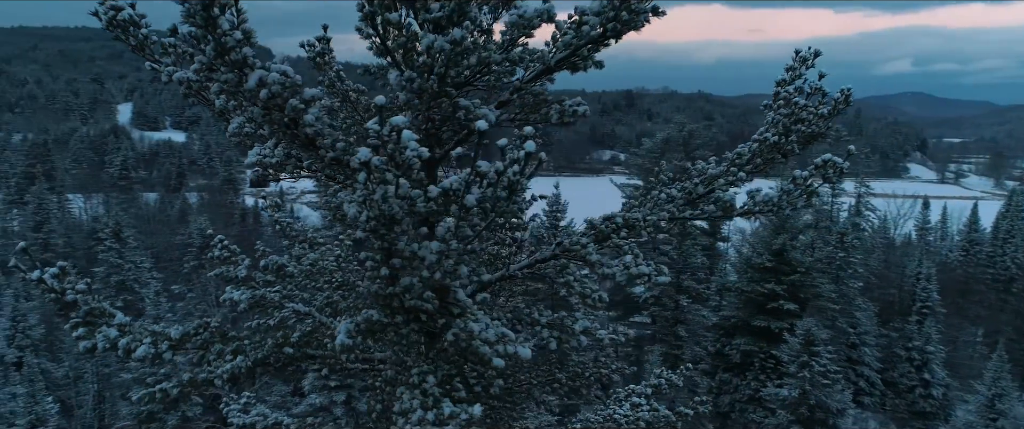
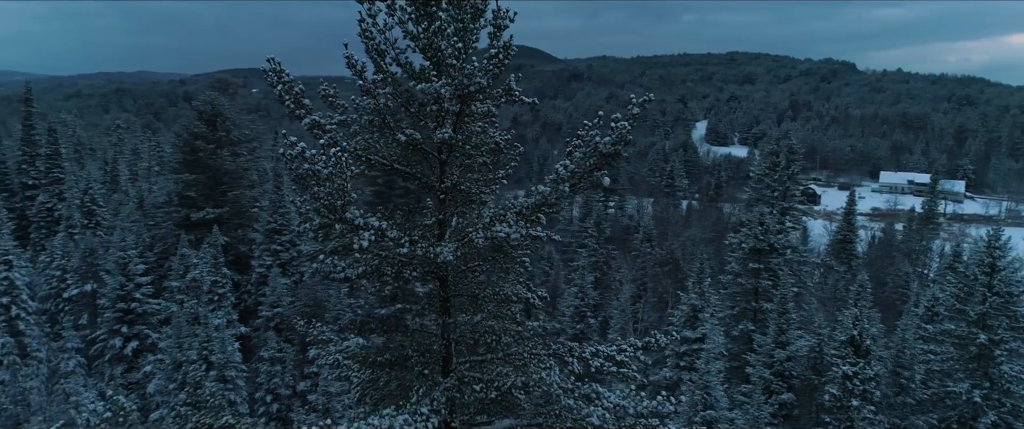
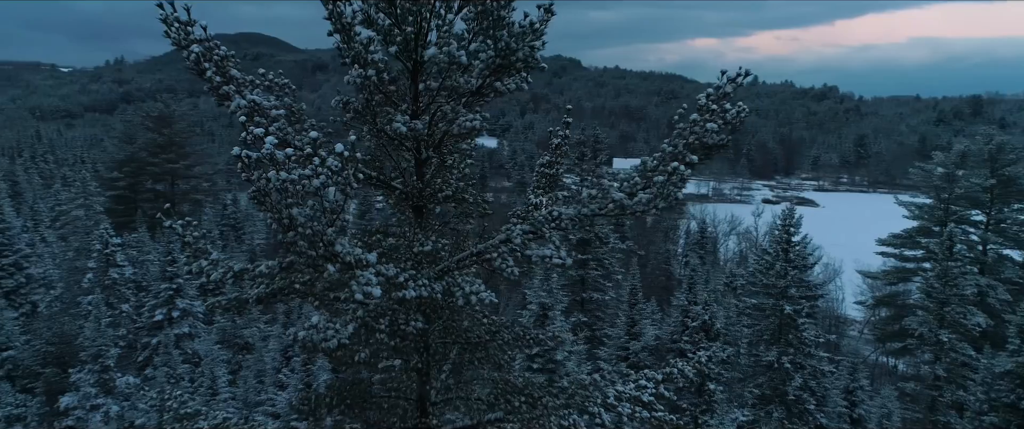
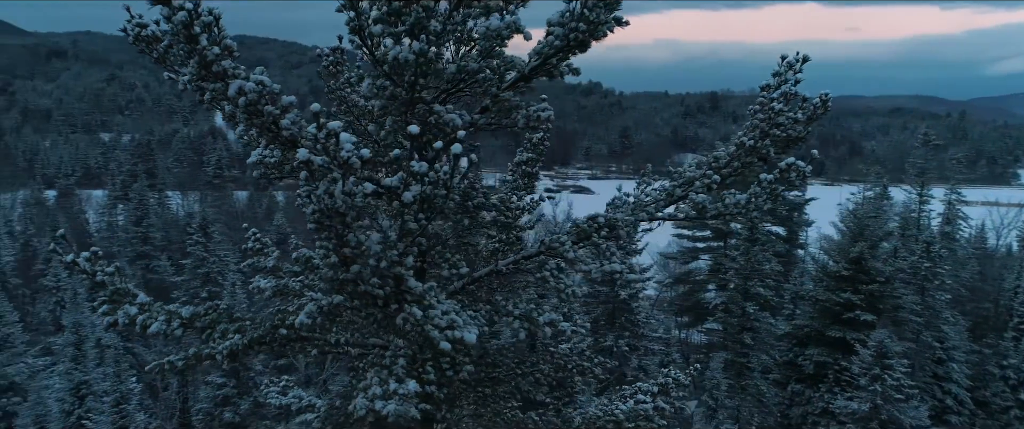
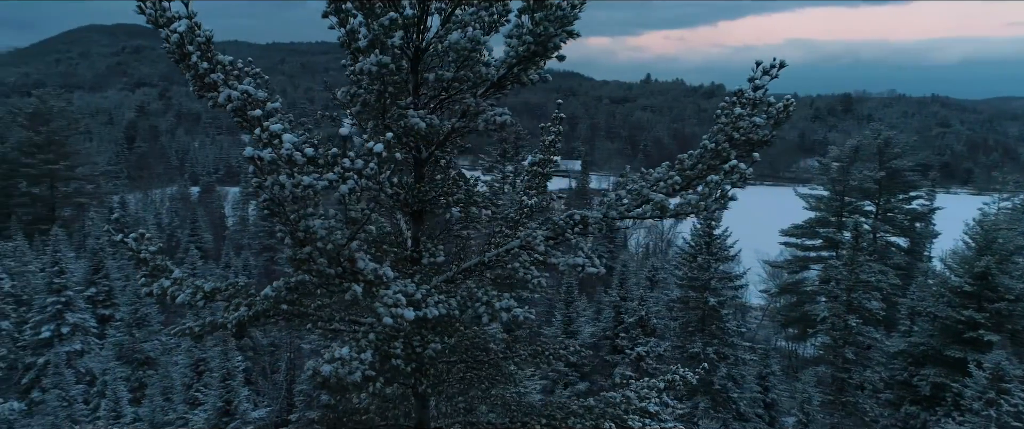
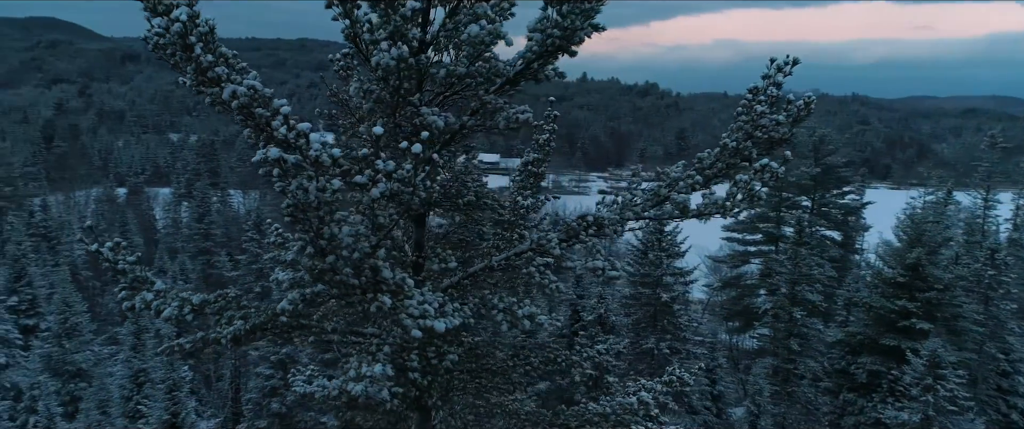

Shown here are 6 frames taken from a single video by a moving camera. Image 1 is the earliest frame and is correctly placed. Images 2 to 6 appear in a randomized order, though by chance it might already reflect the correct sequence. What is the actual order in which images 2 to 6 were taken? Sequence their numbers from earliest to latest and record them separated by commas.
4, 6, 5, 3, 2
